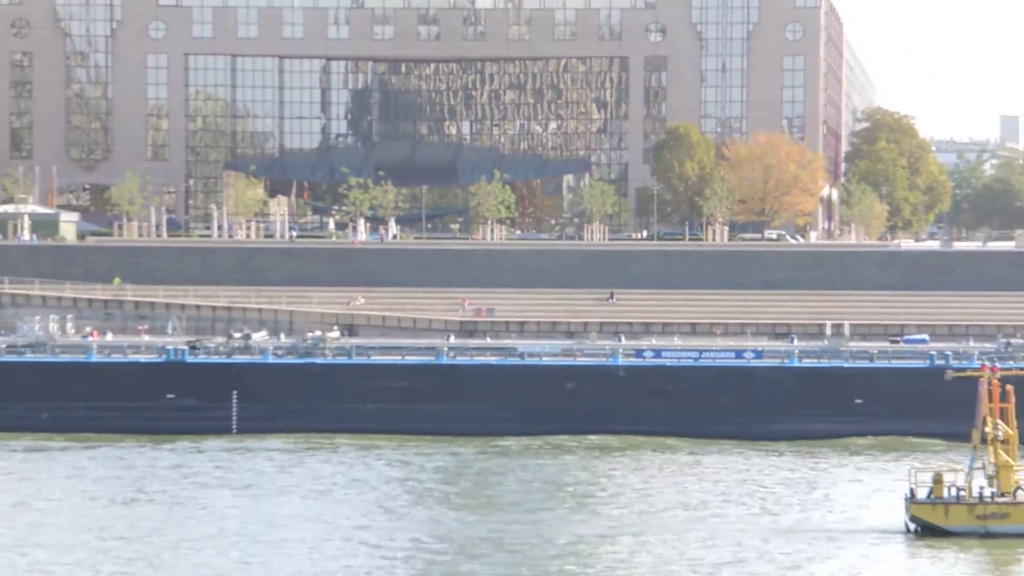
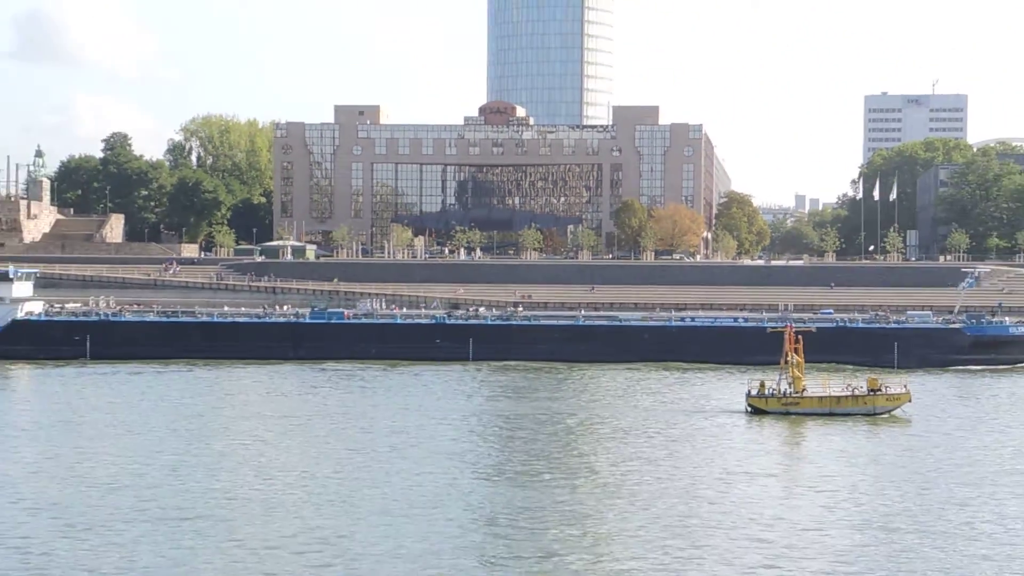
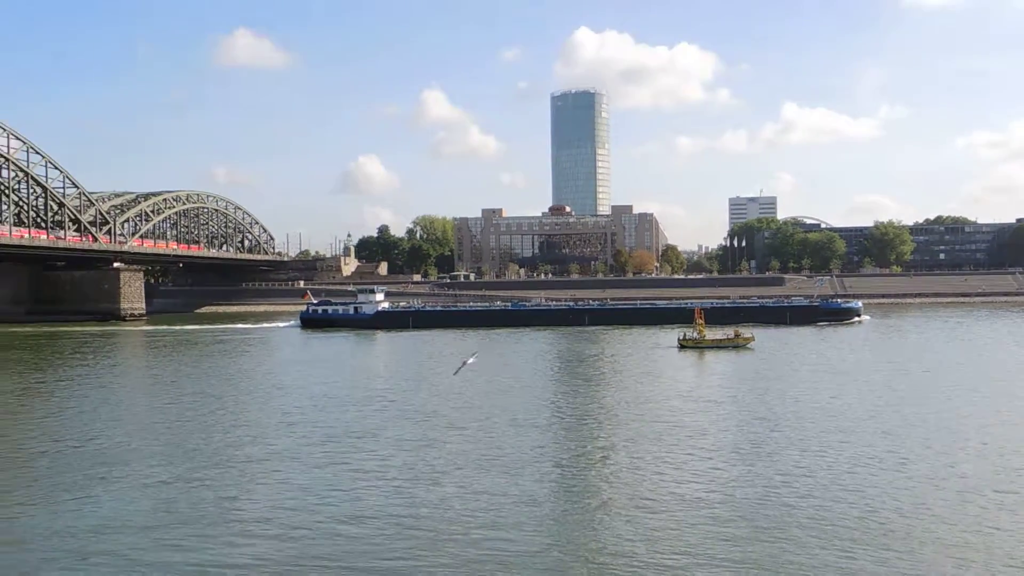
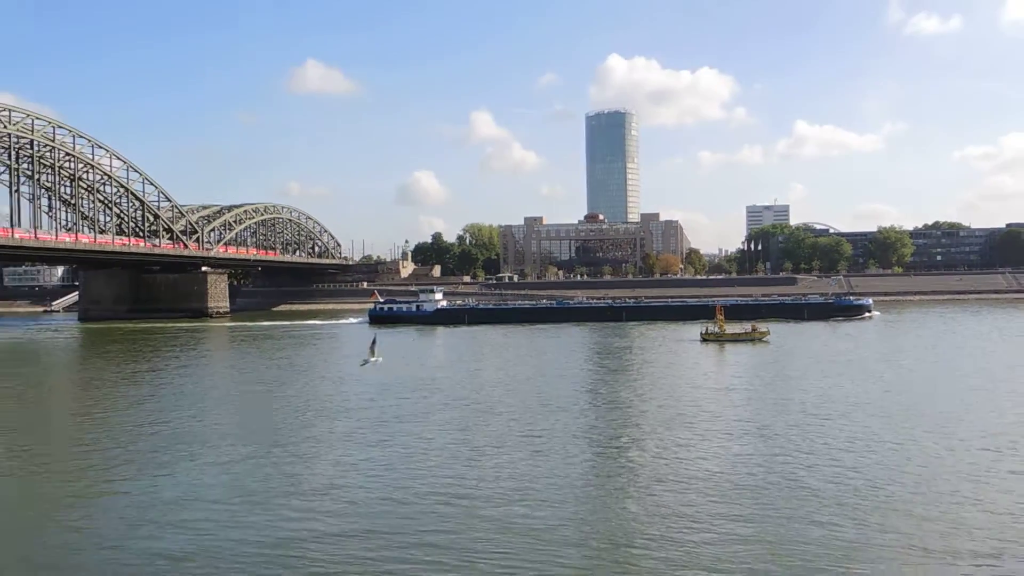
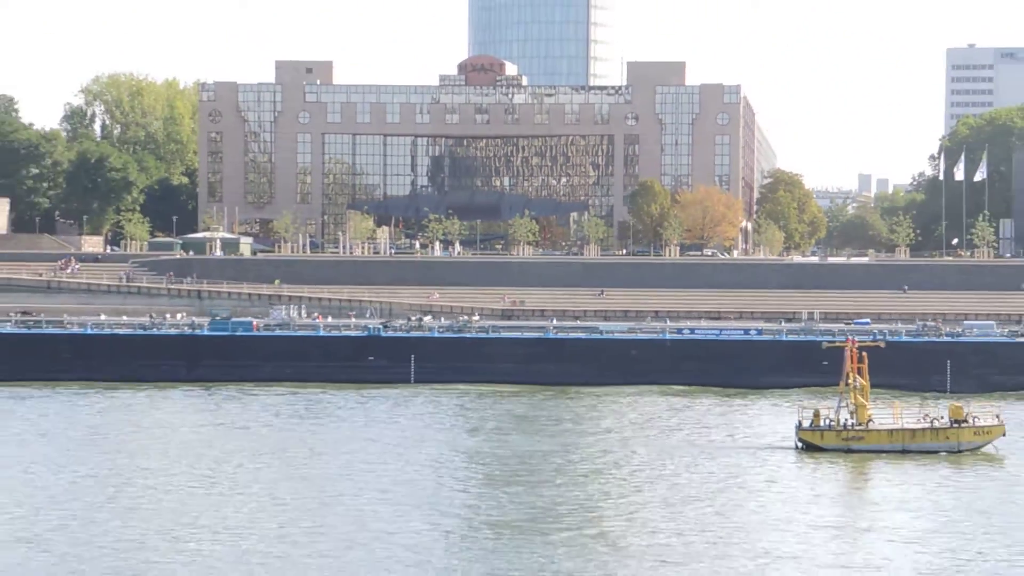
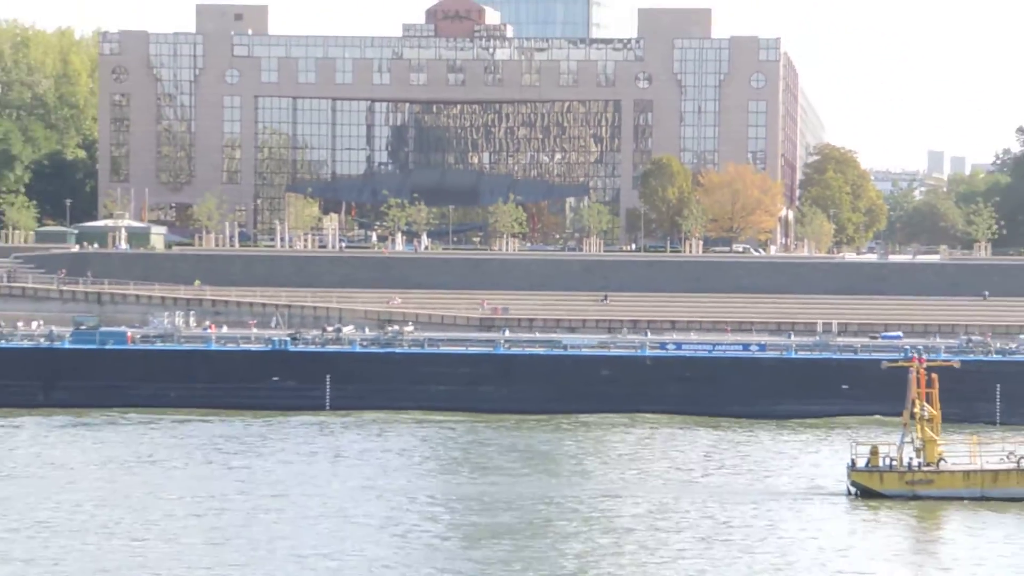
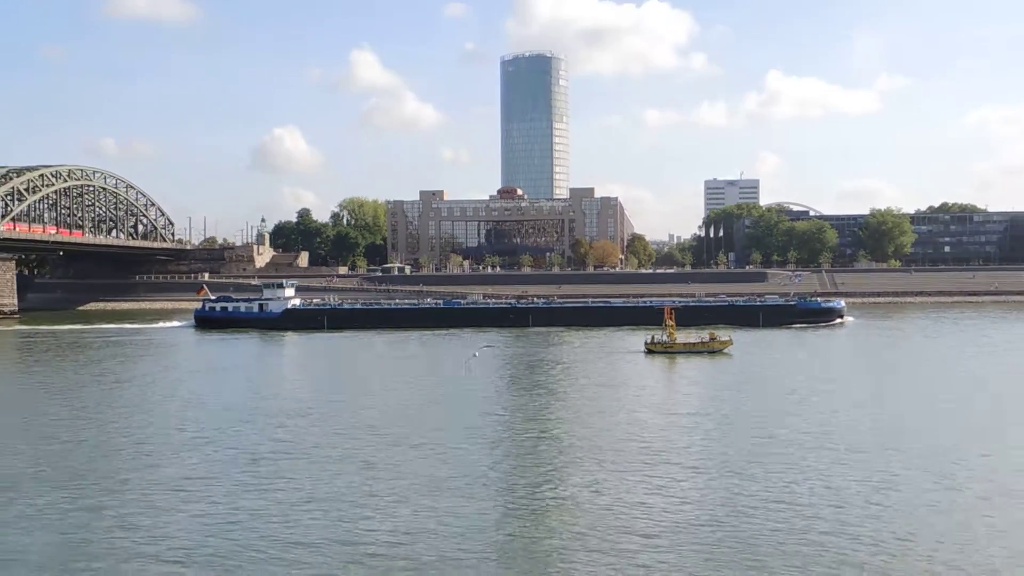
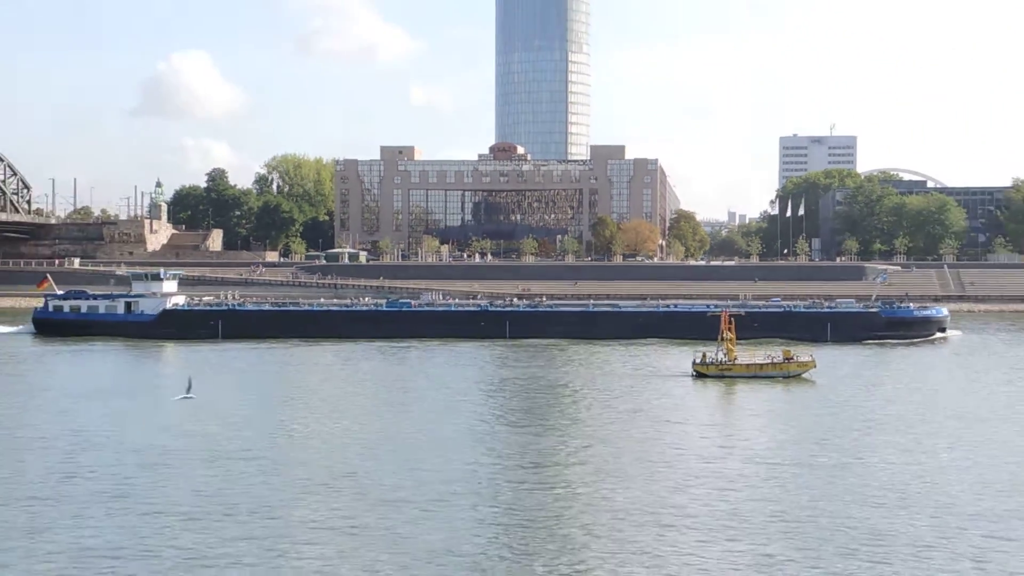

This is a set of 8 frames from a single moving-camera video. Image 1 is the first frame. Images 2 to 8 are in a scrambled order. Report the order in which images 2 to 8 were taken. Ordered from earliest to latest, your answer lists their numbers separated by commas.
6, 5, 2, 8, 7, 3, 4
